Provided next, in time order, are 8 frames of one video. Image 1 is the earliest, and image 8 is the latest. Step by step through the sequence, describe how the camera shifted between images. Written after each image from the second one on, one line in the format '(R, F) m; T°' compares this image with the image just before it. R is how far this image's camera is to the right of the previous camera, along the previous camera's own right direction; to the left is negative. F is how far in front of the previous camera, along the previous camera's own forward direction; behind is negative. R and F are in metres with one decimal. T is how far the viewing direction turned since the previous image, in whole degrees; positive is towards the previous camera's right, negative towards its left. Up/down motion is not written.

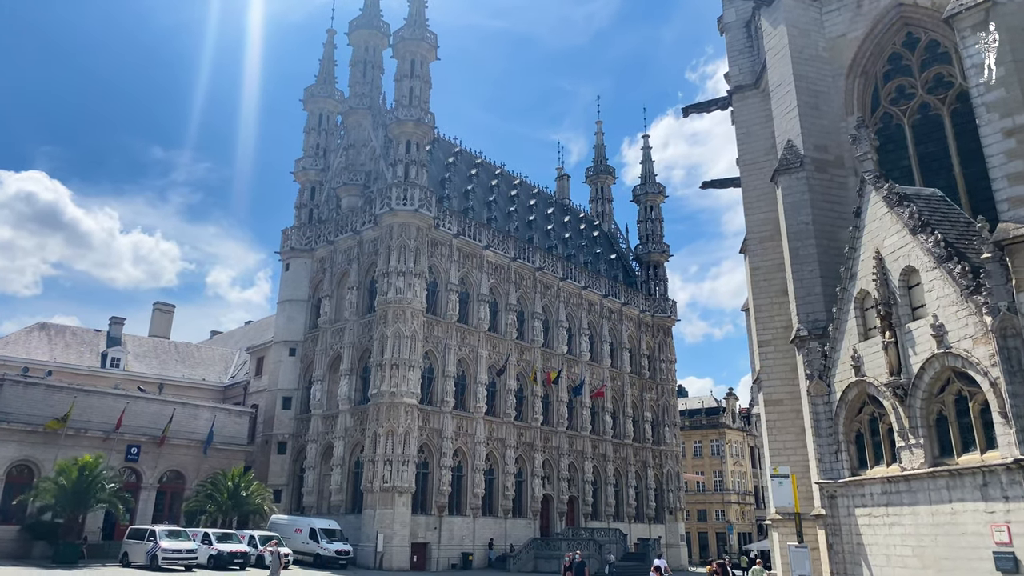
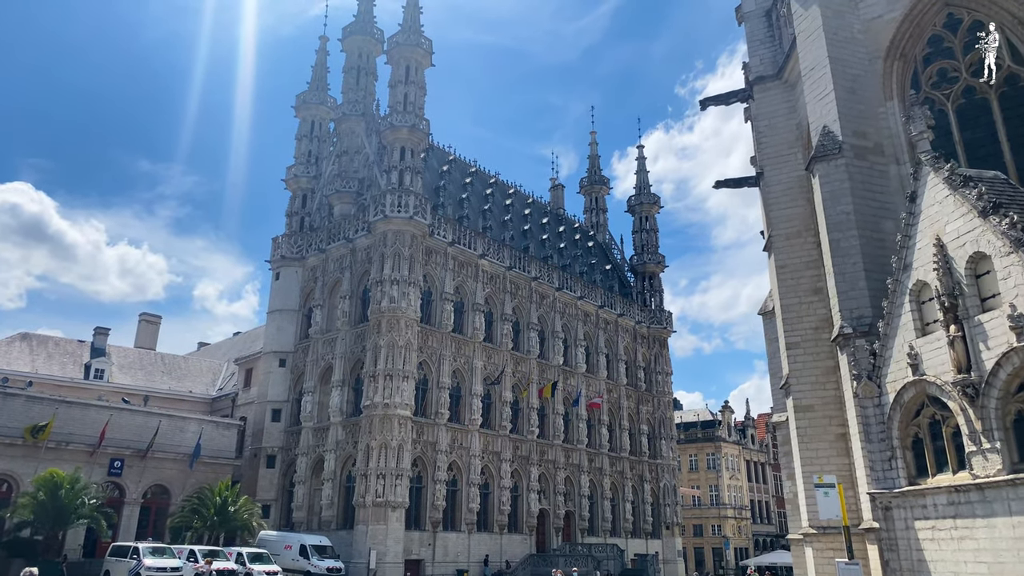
(-0.4, +0.8) m; +1°
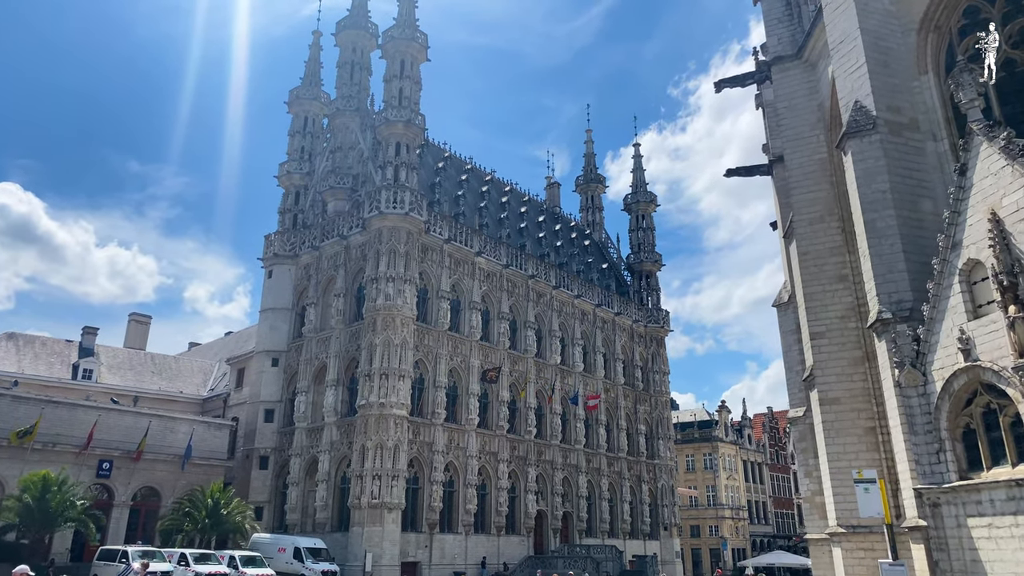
(-0.3, +0.6) m; +1°
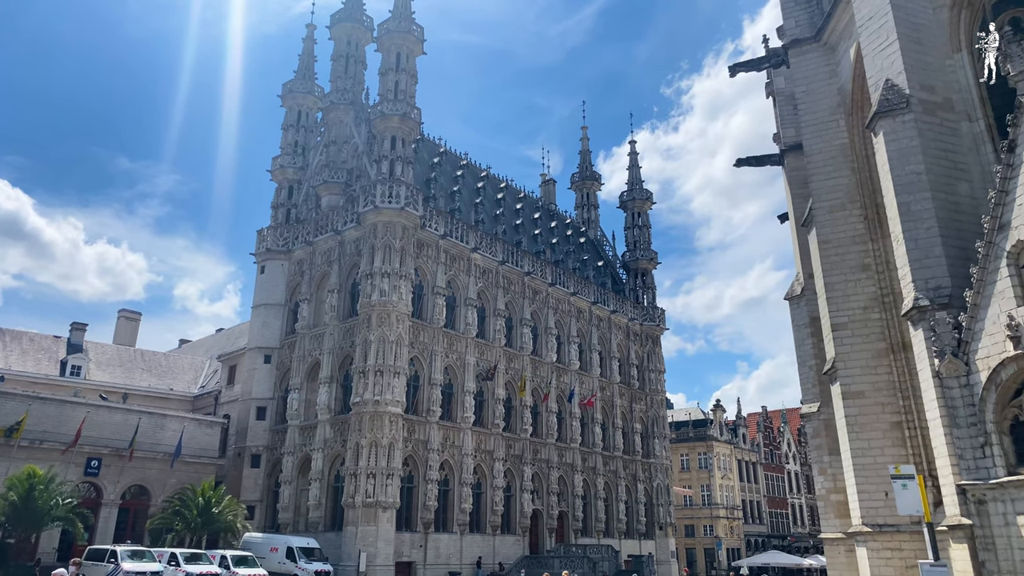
(-0.3, +0.5) m; +1°
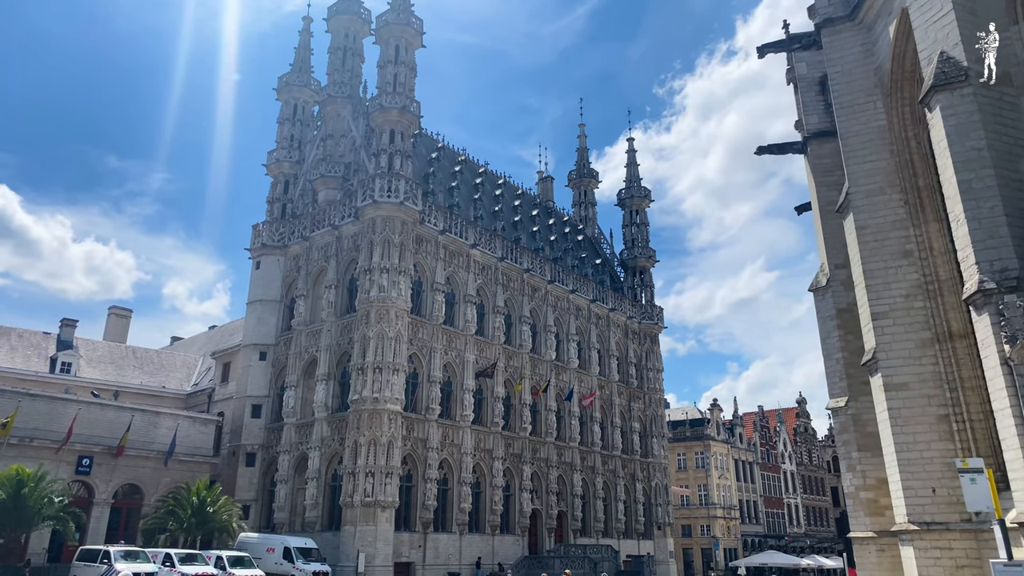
(-0.5, +0.5) m; +1°
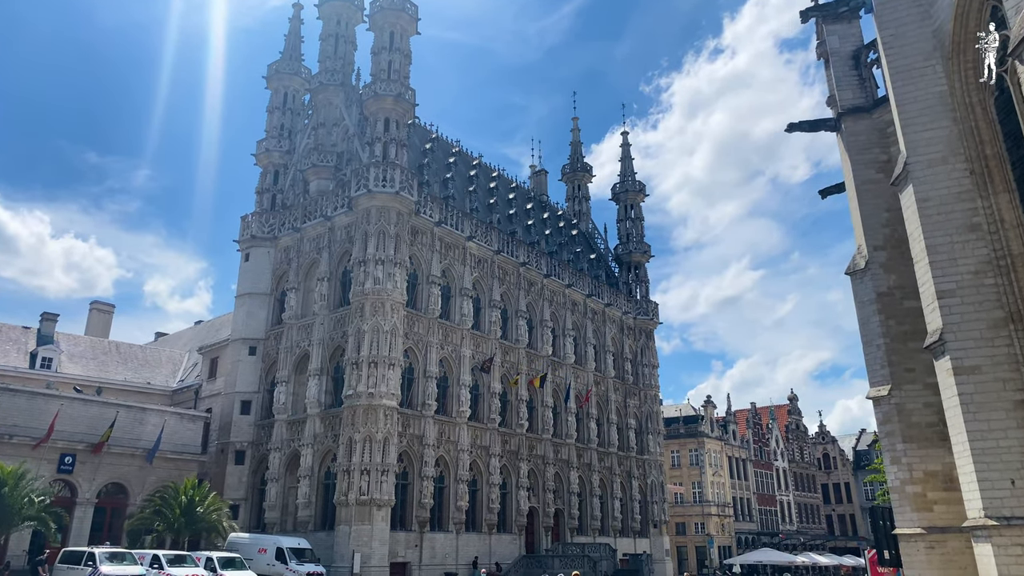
(-0.7, +0.9) m; +1°
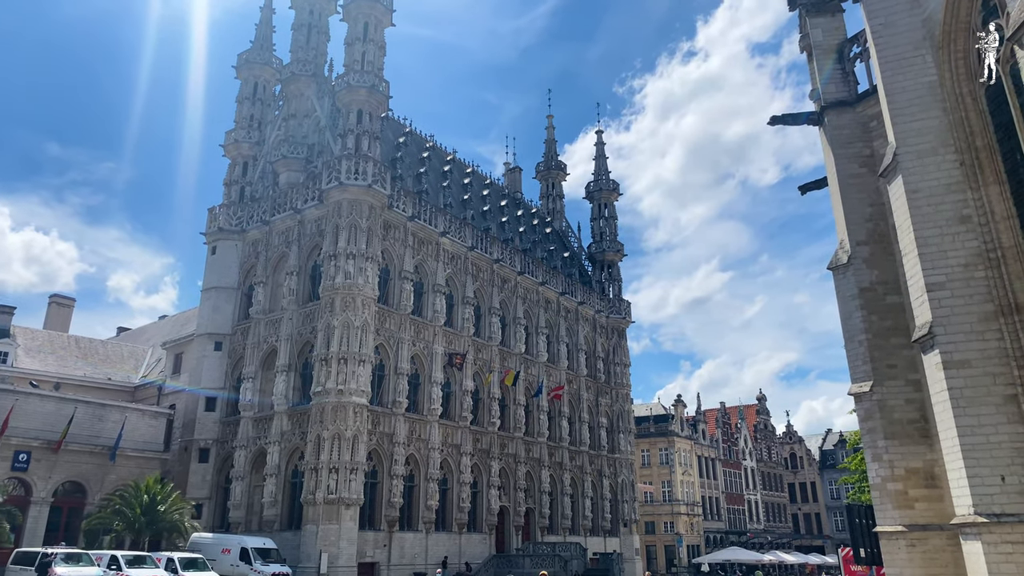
(-0.1, +0.4) m; +2°
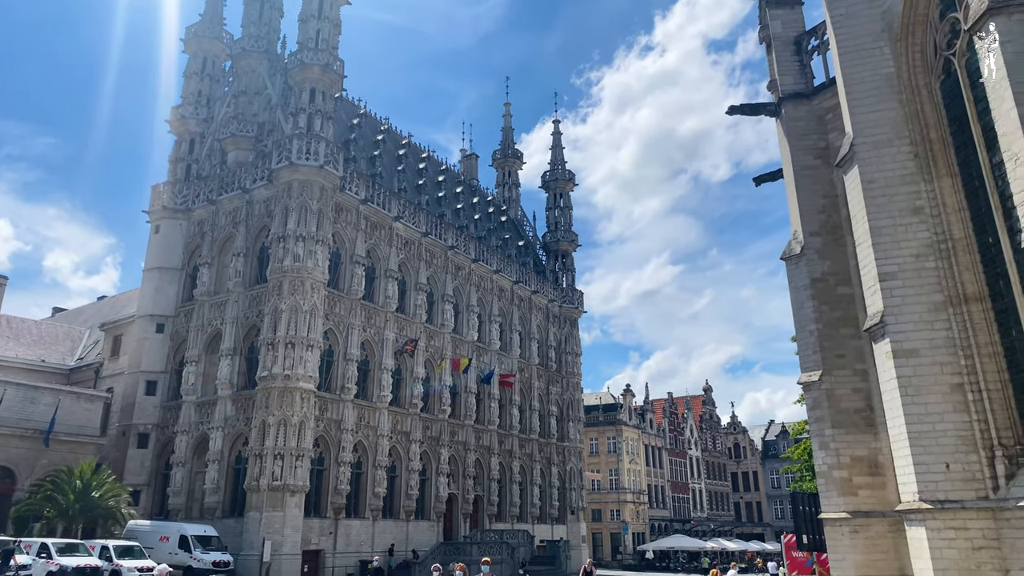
(0.0, +0.2) m; +4°
